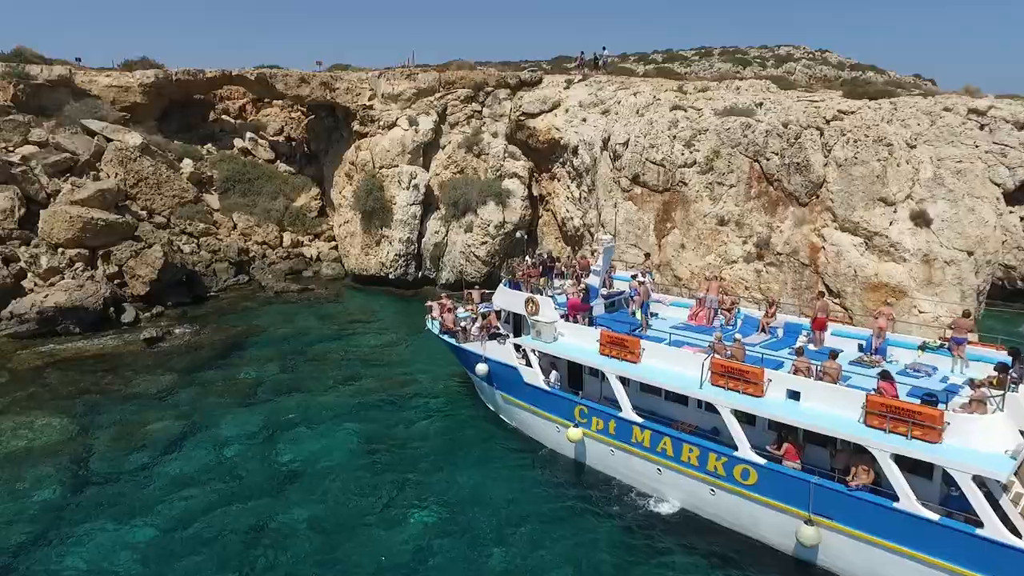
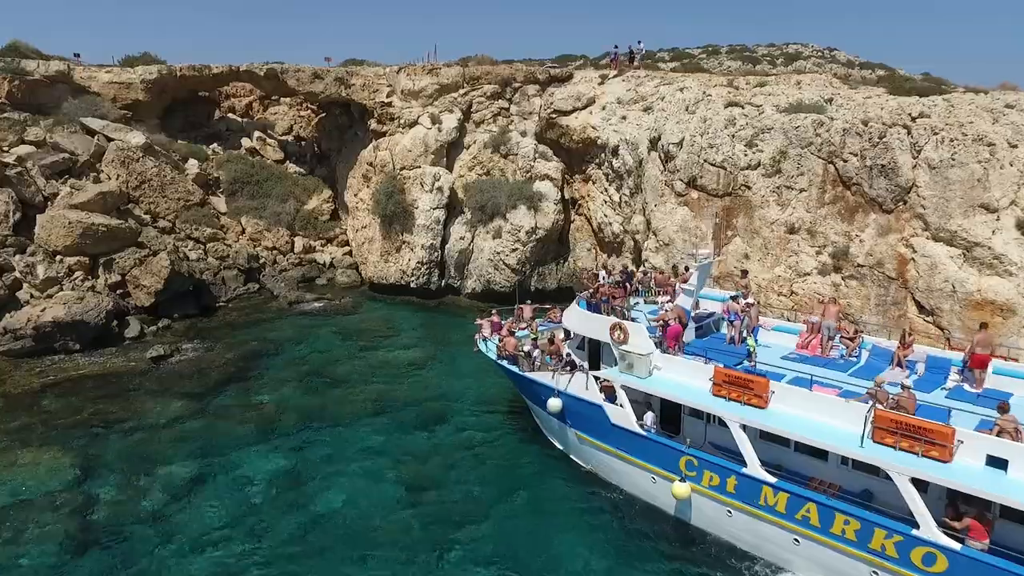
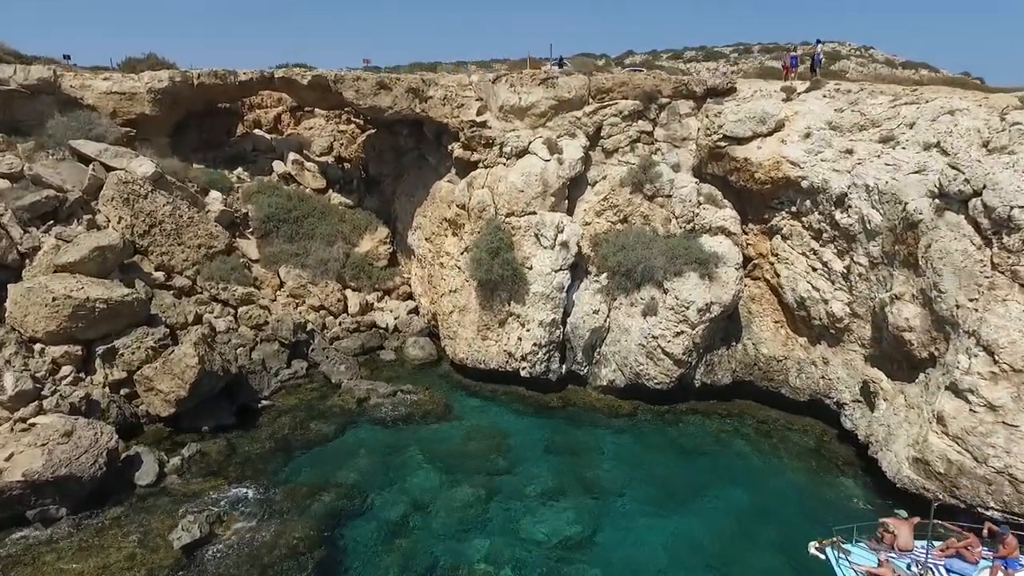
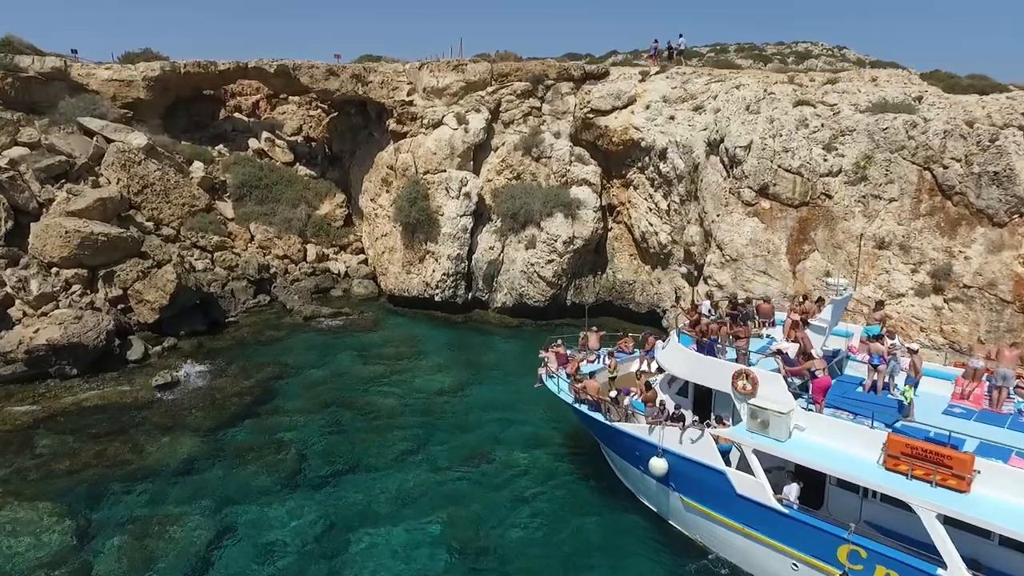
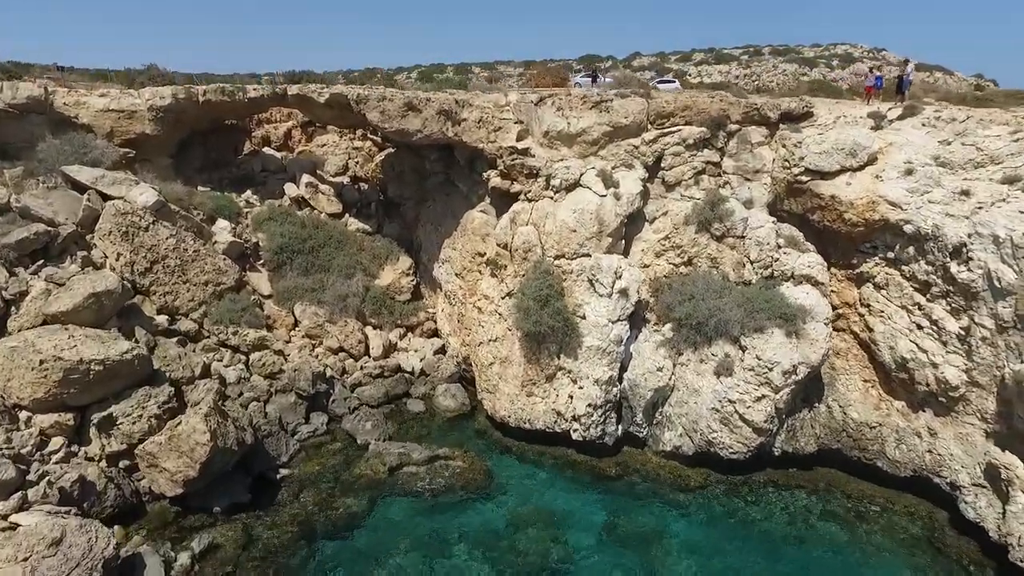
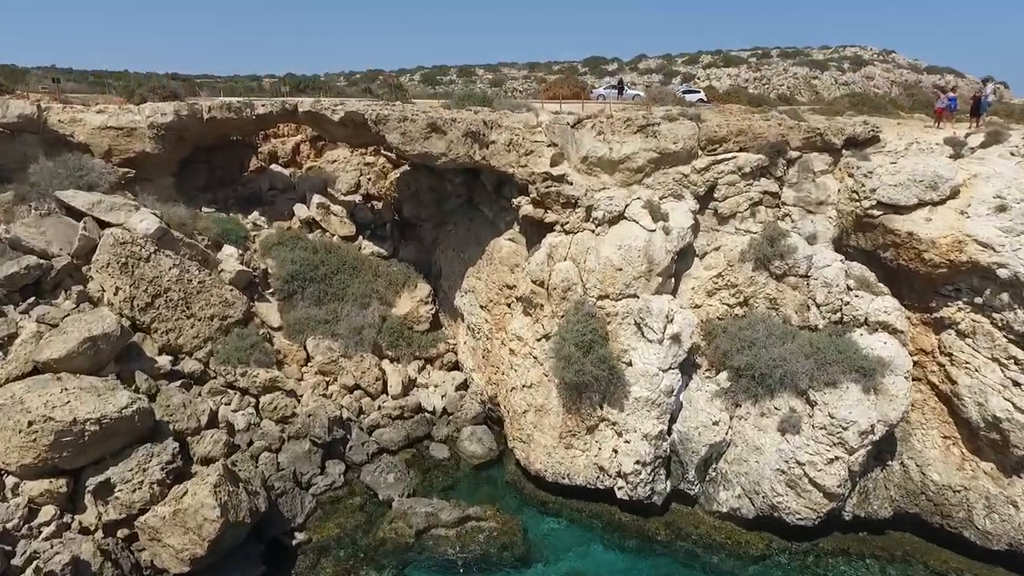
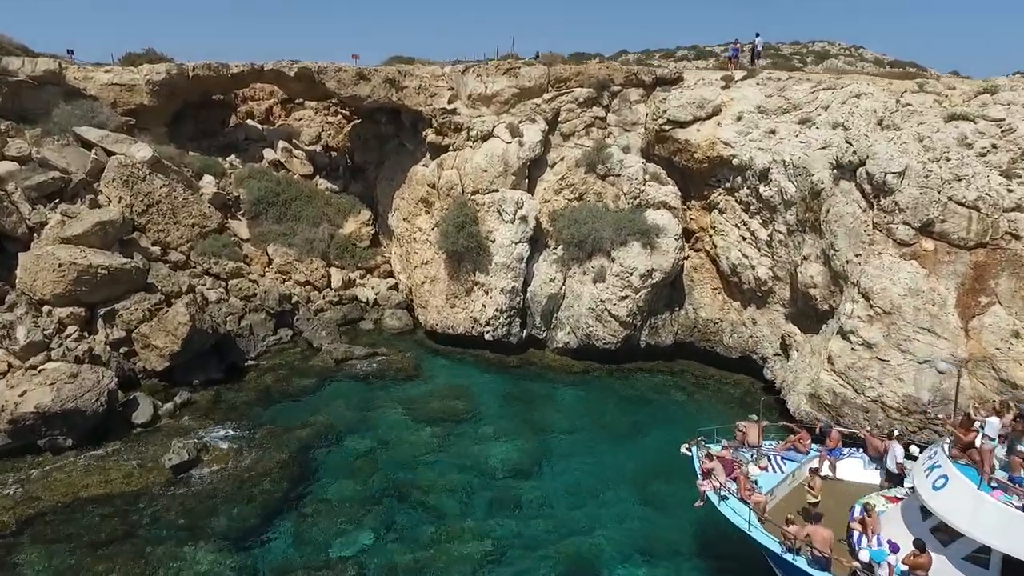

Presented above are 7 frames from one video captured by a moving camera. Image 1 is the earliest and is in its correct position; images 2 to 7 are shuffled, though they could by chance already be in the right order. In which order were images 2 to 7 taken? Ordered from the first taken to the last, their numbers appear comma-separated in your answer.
2, 4, 7, 3, 5, 6
